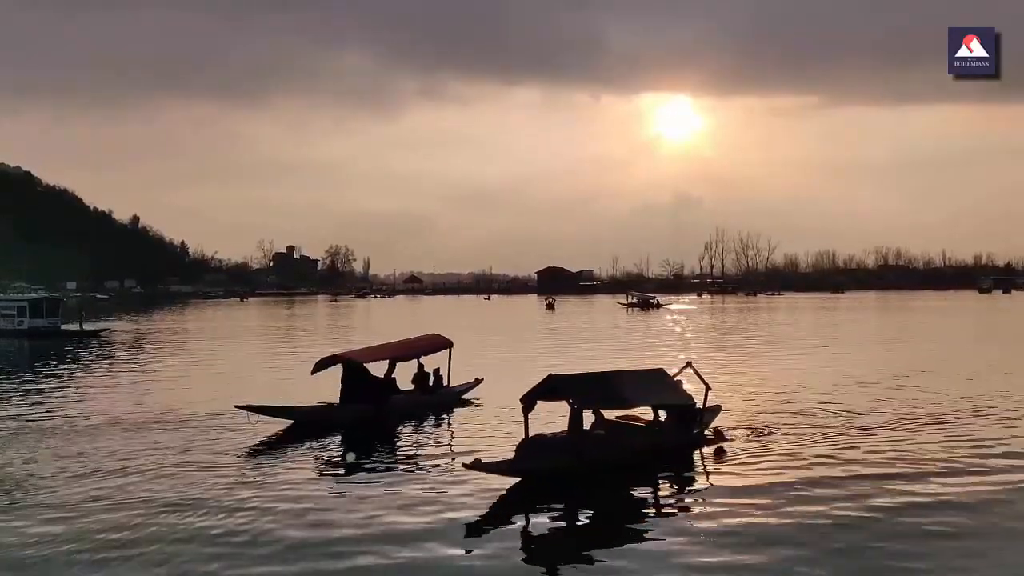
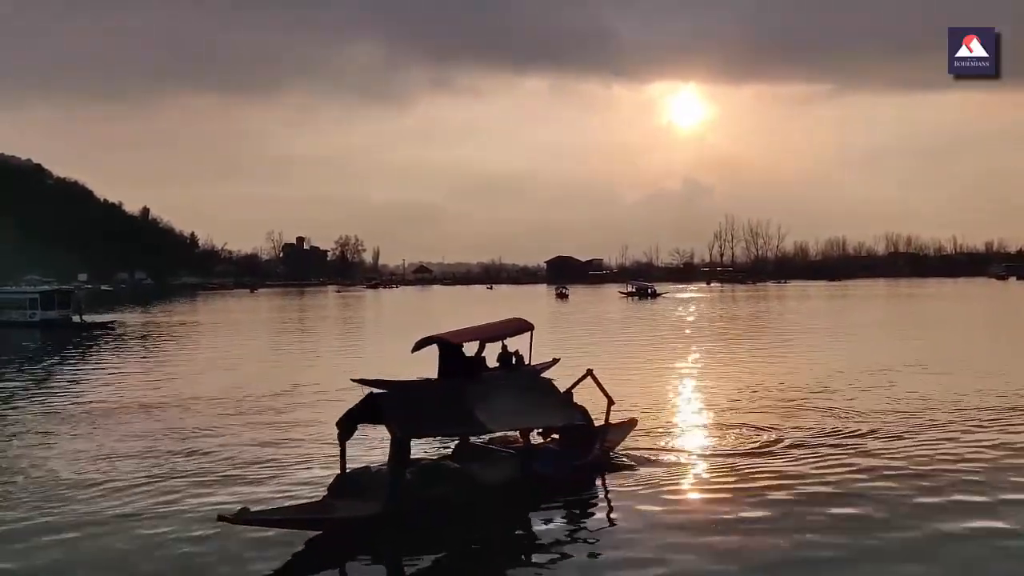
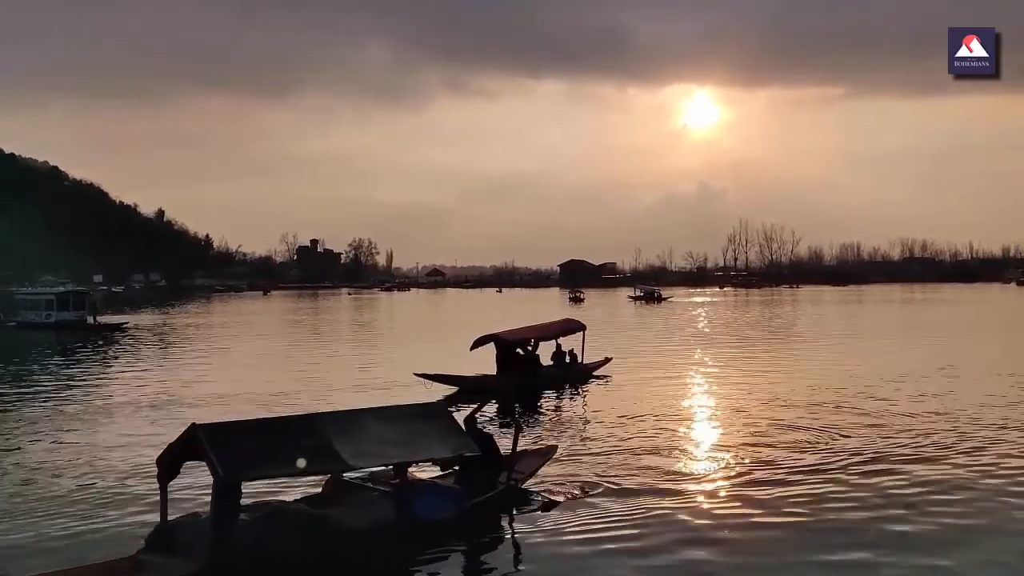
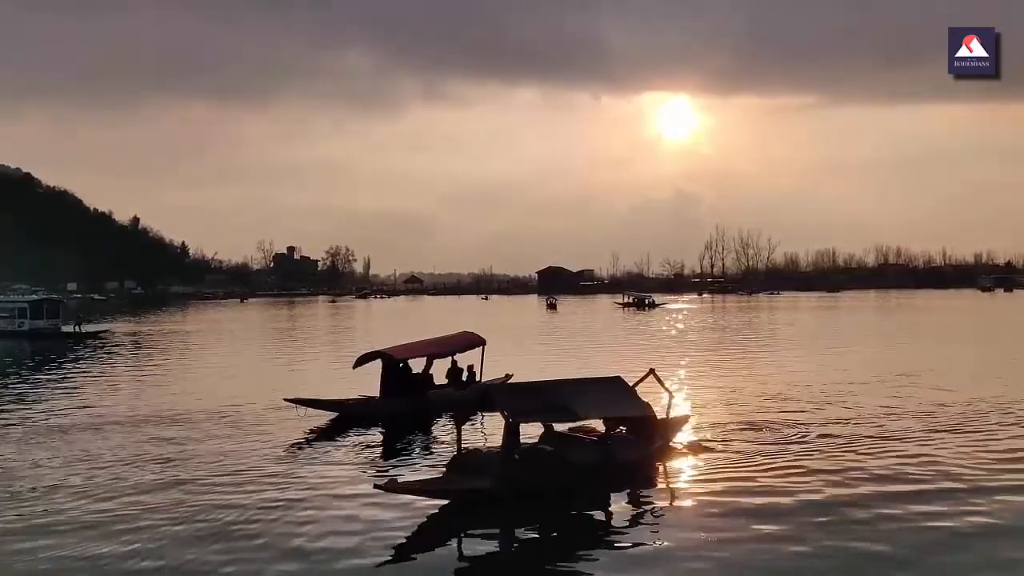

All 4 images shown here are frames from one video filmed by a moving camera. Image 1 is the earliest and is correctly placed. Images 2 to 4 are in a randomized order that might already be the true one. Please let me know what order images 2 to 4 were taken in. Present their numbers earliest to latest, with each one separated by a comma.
4, 2, 3
